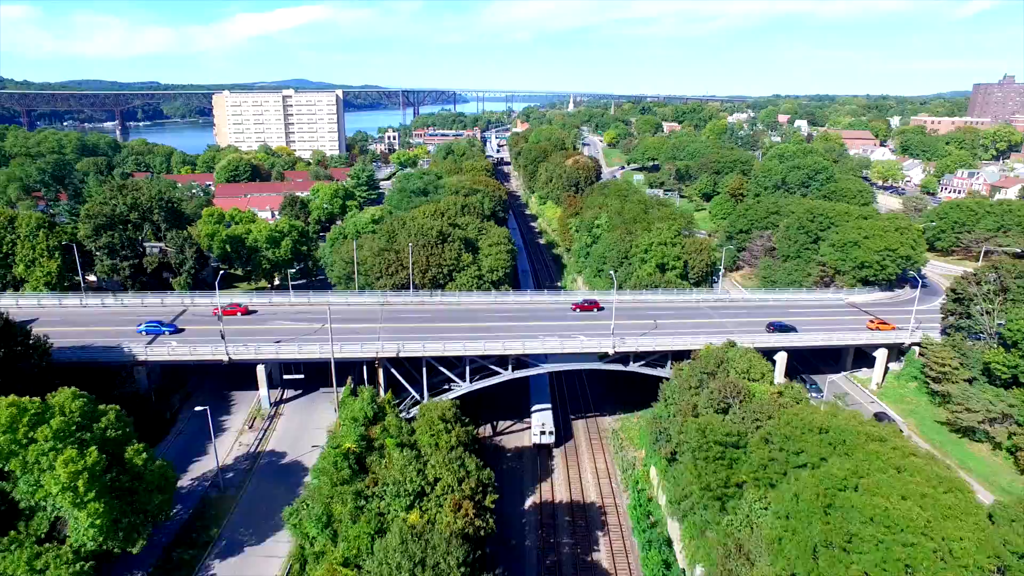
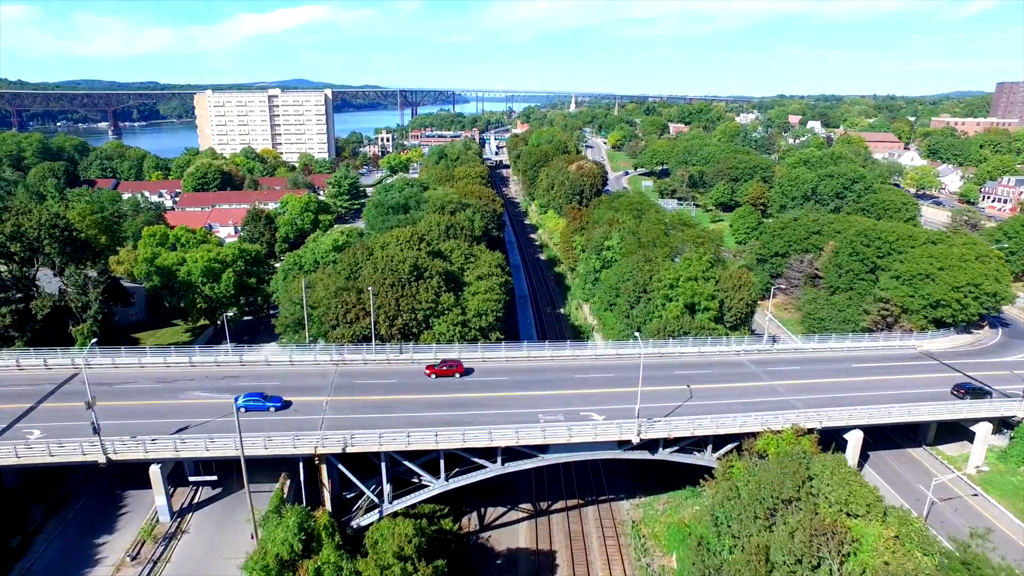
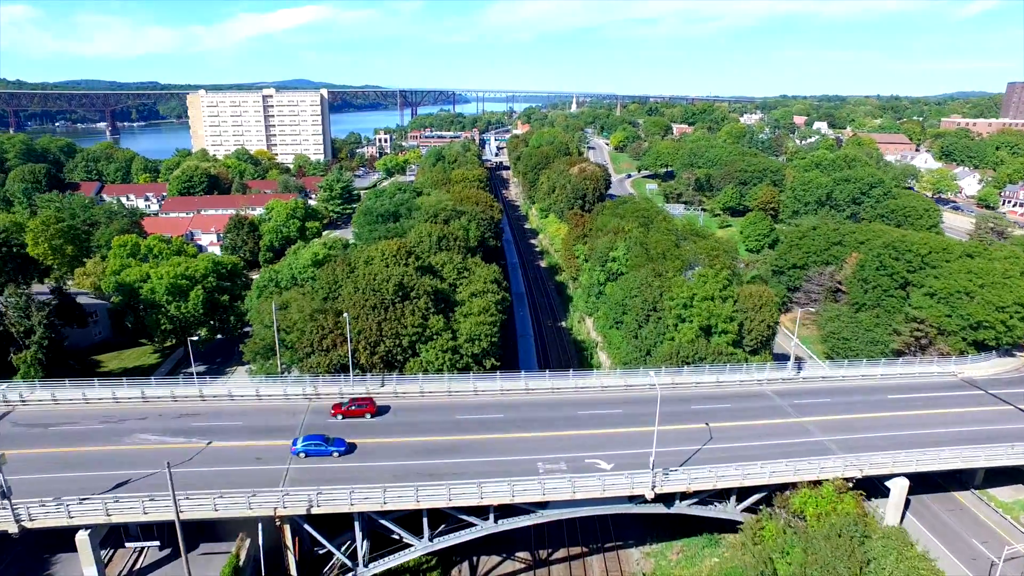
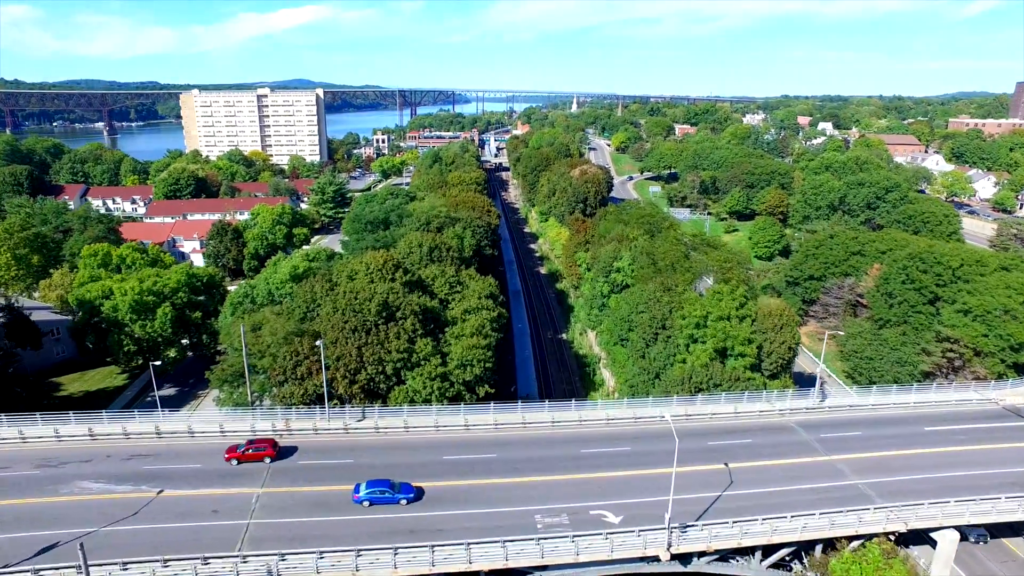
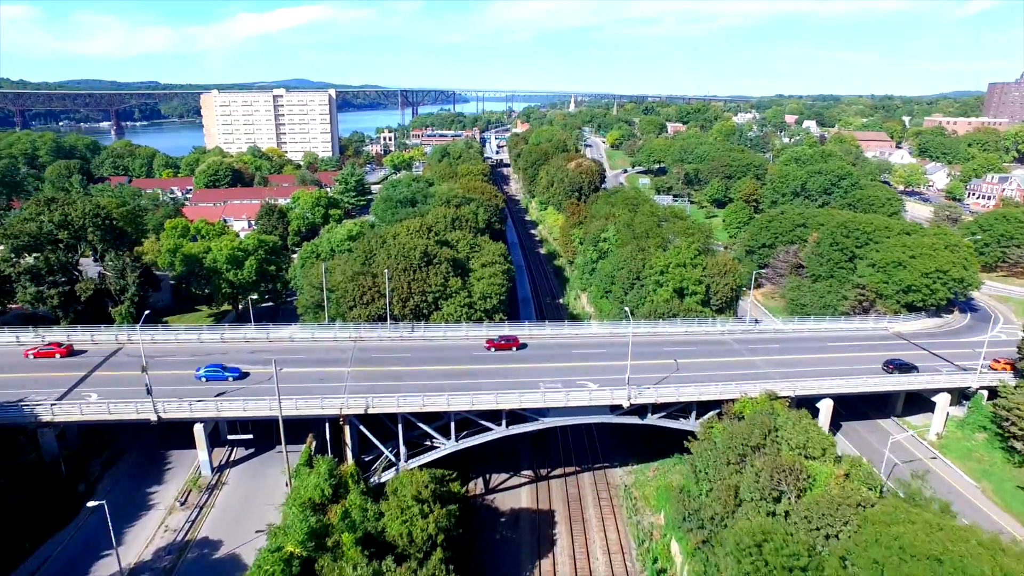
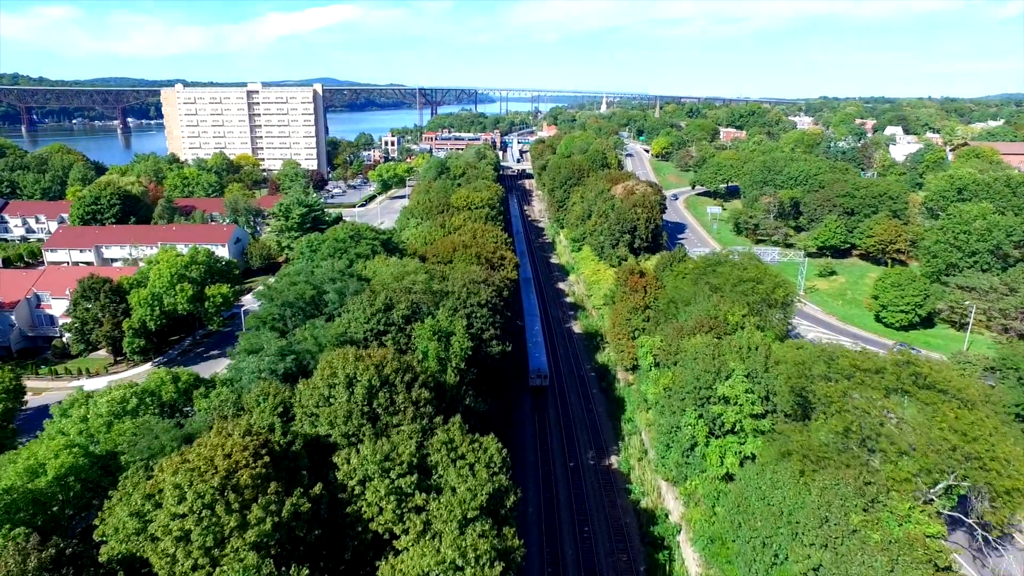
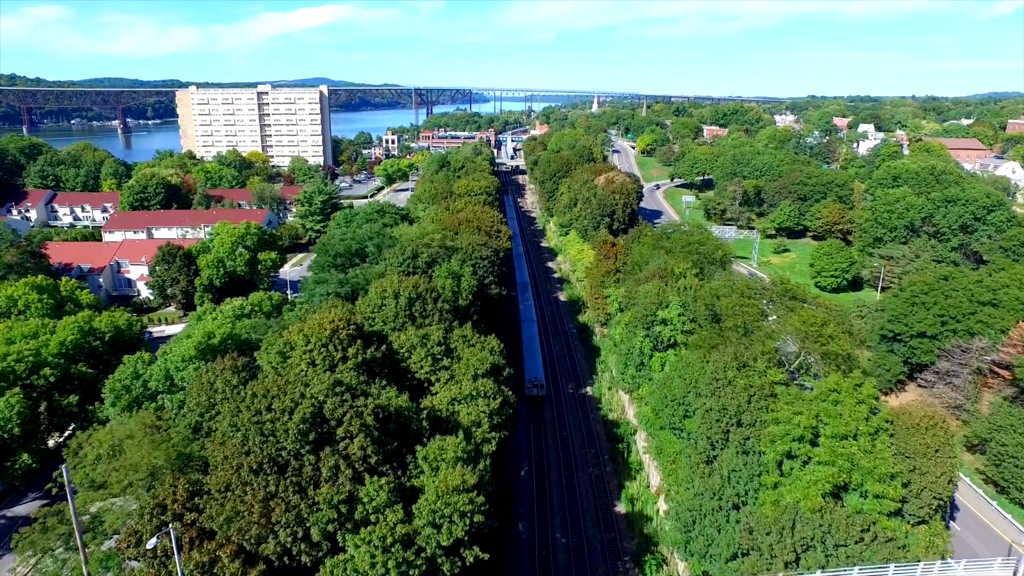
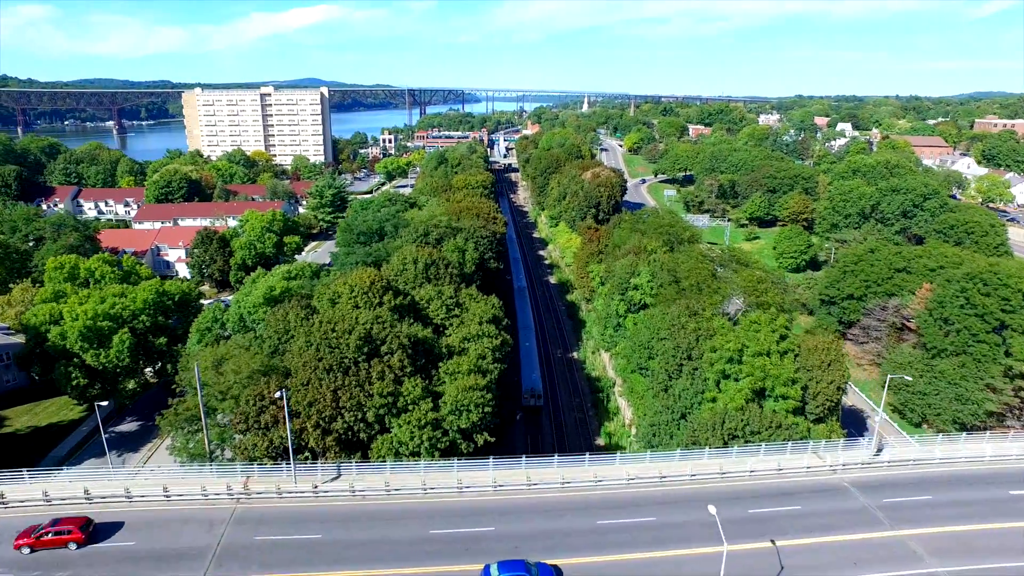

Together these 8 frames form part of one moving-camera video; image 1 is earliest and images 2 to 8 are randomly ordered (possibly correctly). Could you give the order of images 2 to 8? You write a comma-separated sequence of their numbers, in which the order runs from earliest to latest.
5, 2, 3, 4, 8, 7, 6
